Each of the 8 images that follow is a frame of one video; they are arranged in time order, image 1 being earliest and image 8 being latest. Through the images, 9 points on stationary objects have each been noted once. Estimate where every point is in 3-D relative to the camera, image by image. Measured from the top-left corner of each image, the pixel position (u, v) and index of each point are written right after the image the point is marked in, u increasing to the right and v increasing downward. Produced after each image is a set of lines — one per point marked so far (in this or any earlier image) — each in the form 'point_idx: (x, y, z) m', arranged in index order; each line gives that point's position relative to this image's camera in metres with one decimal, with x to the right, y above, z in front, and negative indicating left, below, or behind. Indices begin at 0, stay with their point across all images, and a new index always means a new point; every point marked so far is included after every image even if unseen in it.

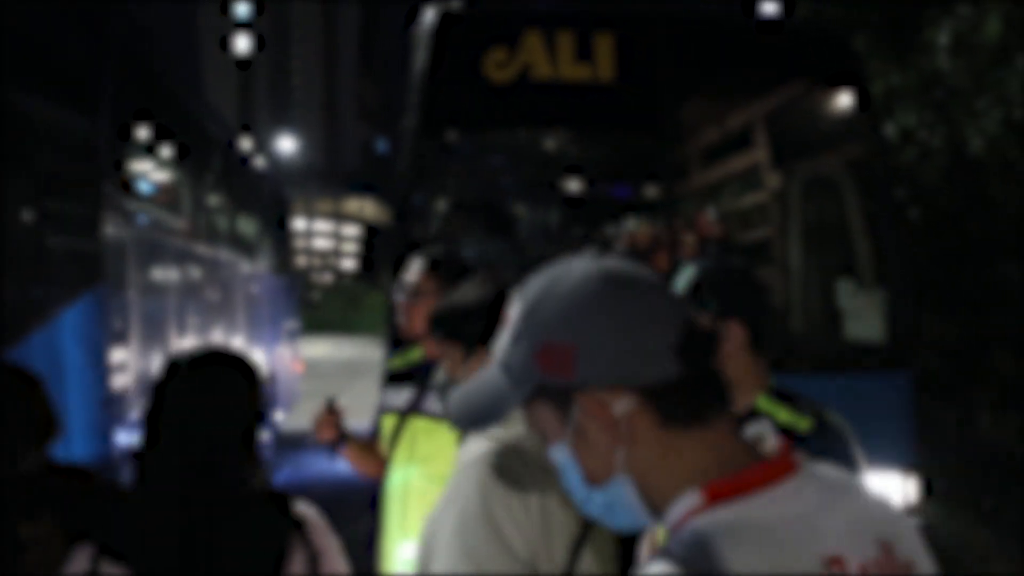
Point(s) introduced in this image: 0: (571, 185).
0: (+0.4, +0.6, +4.9) m
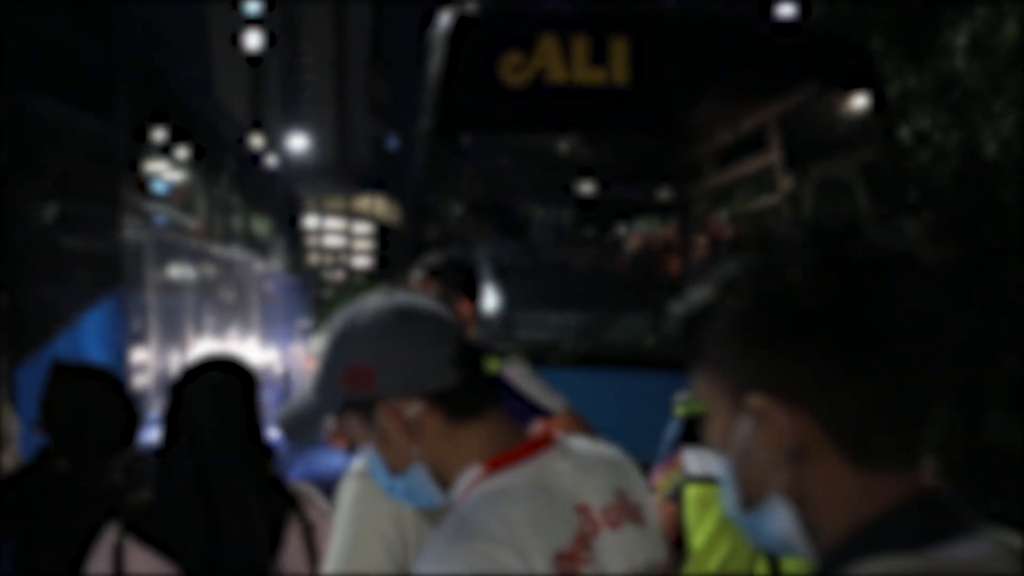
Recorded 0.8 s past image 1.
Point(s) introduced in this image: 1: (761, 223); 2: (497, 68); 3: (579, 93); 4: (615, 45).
0: (+0.4, +0.6, +4.9) m
1: (+1.4, +0.4, +4.7) m
2: (-0.1, +1.3, +4.9) m
3: (+0.4, +1.1, +4.9) m
4: (+0.6, +1.4, +4.9) m
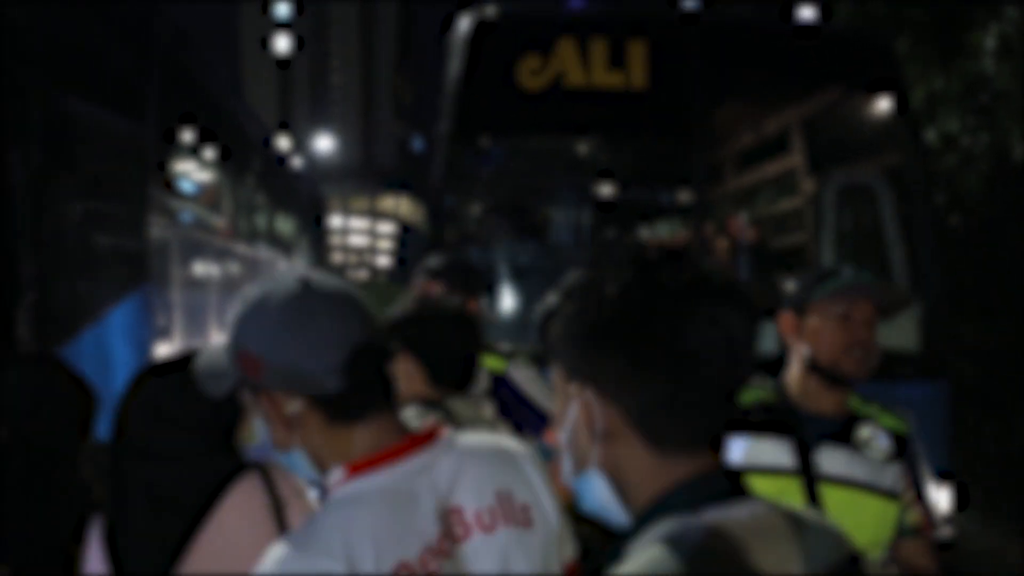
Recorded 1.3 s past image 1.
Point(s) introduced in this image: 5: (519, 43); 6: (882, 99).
0: (+0.6, +0.6, +4.9) m
1: (+1.5, +0.3, +4.7) m
2: (0.0, +1.2, +5.0) m
3: (+0.5, +1.1, +5.0) m
4: (+0.7, +1.4, +5.0) m
5: (+0.1, +1.4, +5.0) m
6: (+2.1, +1.1, +4.8) m
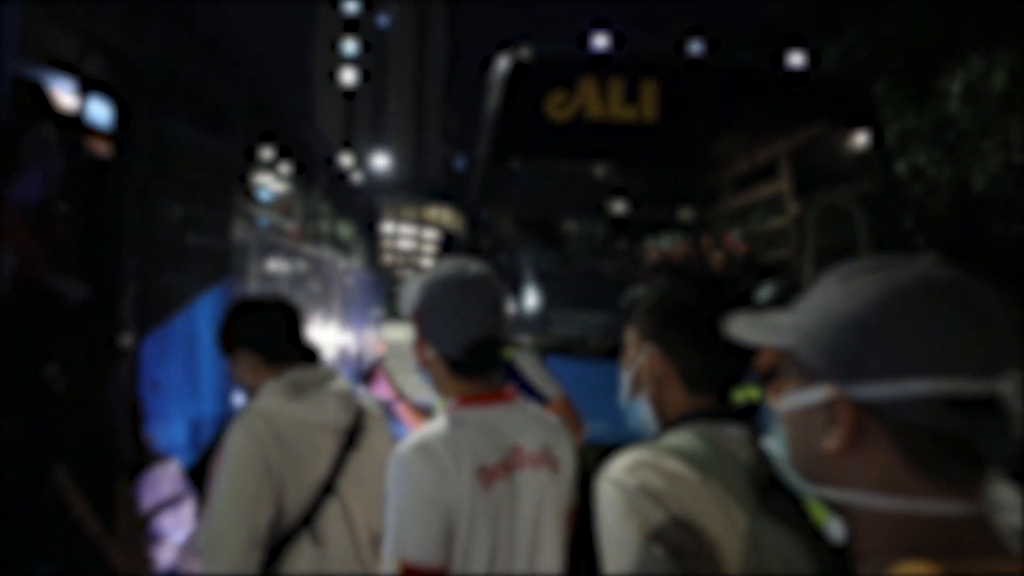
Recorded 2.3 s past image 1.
0: (+0.7, +0.6, +5.7) m
1: (+1.7, +0.3, +5.5) m
2: (+0.2, +1.2, +5.7) m
3: (+0.7, +1.1, +5.7) m
4: (+0.9, +1.4, +5.8) m
5: (+0.2, +1.4, +5.8) m
6: (+2.3, +1.0, +5.6) m
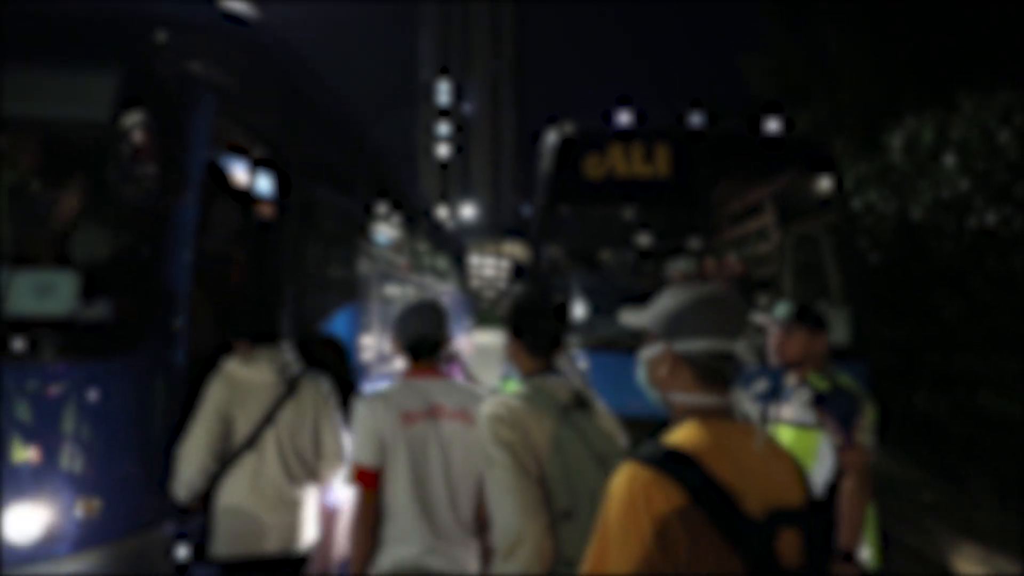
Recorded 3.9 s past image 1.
0: (+1.1, +0.4, +7.5) m
1: (+2.1, +0.2, +7.2) m
2: (+0.6, +1.1, +7.6) m
3: (+1.1, +1.0, +7.6) m
4: (+1.3, +1.3, +7.6) m
5: (+0.6, +1.3, +7.6) m
6: (+2.7, +1.0, +7.4) m
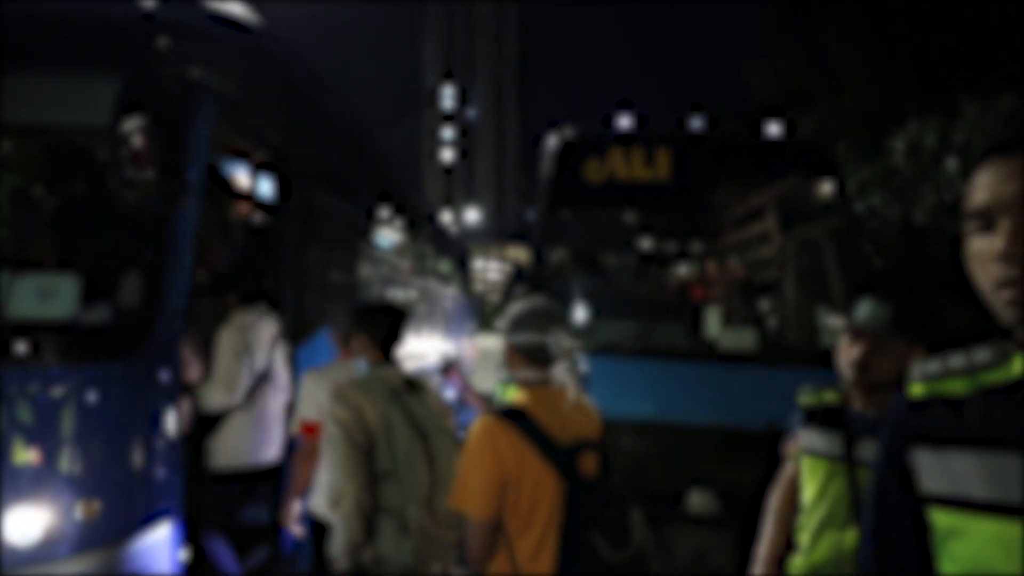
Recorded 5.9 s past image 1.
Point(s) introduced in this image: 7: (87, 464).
0: (+1.2, +0.4, +7.5) m
1: (+2.1, +0.2, +7.2) m
2: (+0.6, +1.1, +7.6) m
3: (+1.1, +0.9, +7.6) m
4: (+1.3, +1.2, +7.6) m
5: (+0.7, +1.2, +7.6) m
6: (+2.7, +0.9, +7.4) m
7: (-2.4, -1.0, +4.7) m
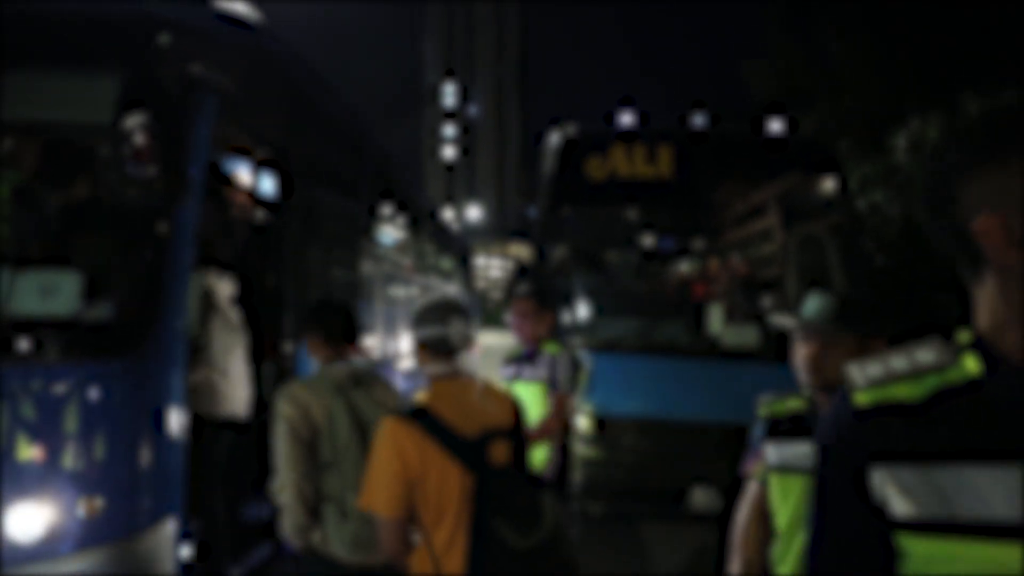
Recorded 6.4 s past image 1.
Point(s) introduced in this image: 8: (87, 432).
0: (+1.2, +0.4, +7.5) m
1: (+2.1, +0.2, +7.2) m
2: (+0.7, +1.1, +7.6) m
3: (+1.1, +0.9, +7.6) m
4: (+1.3, +1.2, +7.6) m
5: (+0.7, +1.3, +7.6) m
6: (+2.8, +0.9, +7.4) m
7: (-2.3, -1.0, +4.7) m
8: (-2.4, -0.8, +4.7) m
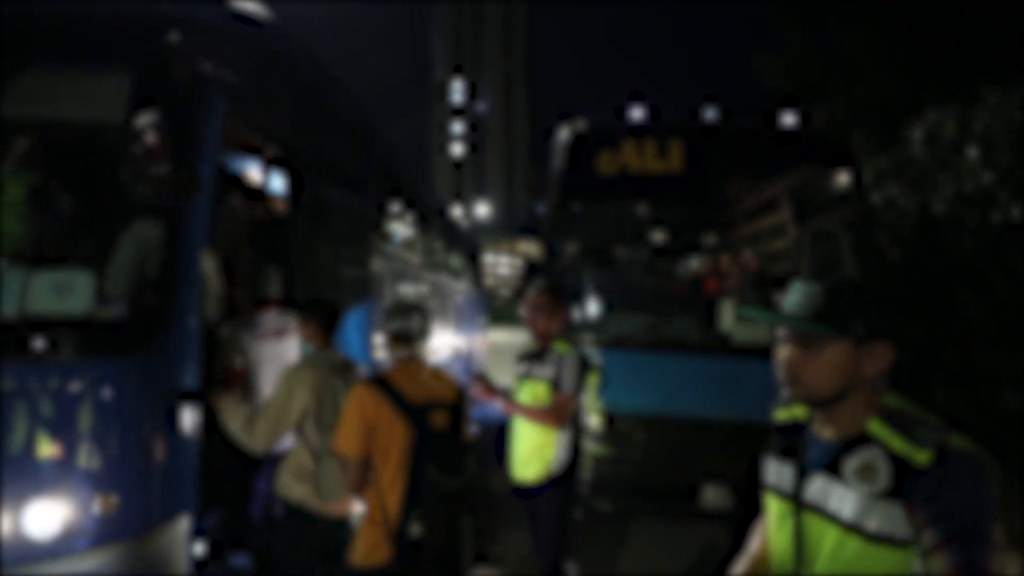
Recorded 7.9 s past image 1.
0: (+1.3, +0.5, +7.4) m
1: (+2.2, +0.2, +7.1) m
2: (+0.8, +1.1, +7.5) m
3: (+1.2, +1.0, +7.5) m
4: (+1.4, +1.3, +7.5) m
5: (+0.8, +1.3, +7.6) m
6: (+2.8, +1.0, +7.3) m
7: (-2.3, -1.0, +4.7) m
8: (-2.3, -0.8, +4.7) m
